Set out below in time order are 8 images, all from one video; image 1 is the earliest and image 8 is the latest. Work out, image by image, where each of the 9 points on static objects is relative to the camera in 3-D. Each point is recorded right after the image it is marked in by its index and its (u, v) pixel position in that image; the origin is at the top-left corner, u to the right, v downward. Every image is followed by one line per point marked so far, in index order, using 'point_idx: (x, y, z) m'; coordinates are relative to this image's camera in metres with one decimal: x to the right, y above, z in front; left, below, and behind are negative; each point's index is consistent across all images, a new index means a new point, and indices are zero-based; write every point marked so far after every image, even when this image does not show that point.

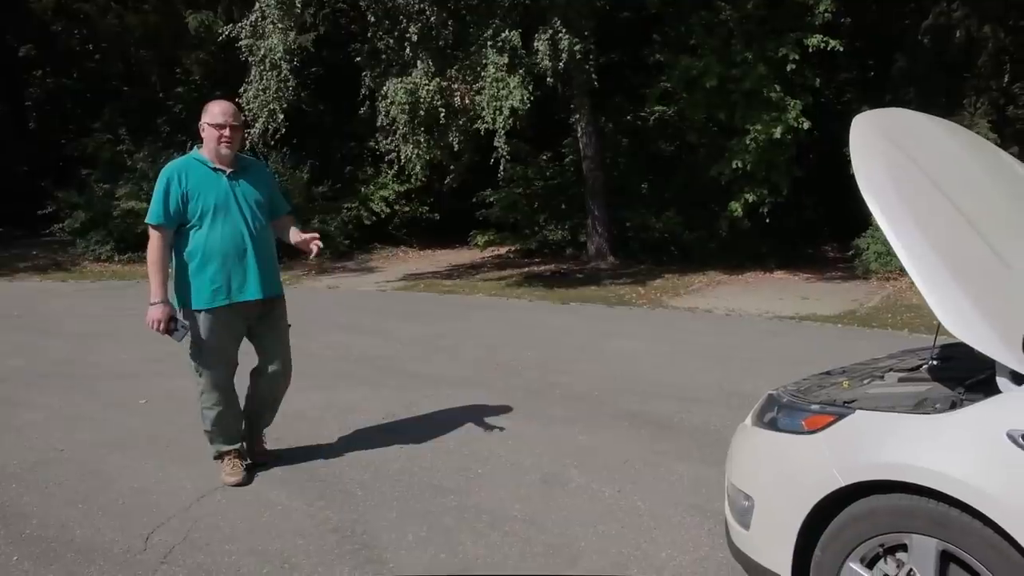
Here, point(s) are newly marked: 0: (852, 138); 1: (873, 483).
0: (+1.2, +0.6, +3.0) m
1: (+1.1, -0.6, +2.7) m
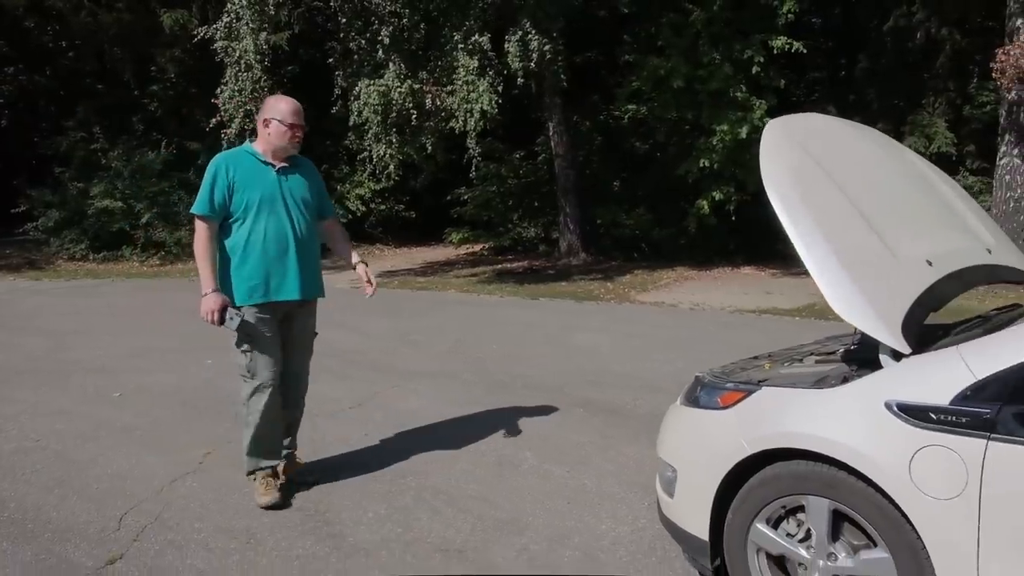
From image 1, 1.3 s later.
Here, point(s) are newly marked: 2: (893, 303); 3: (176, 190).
0: (+1.0, +0.6, +3.3) m
1: (+0.9, -0.6, +3.0) m
2: (+1.3, -0.1, +2.9) m
3: (-7.3, +2.1, +17.8) m
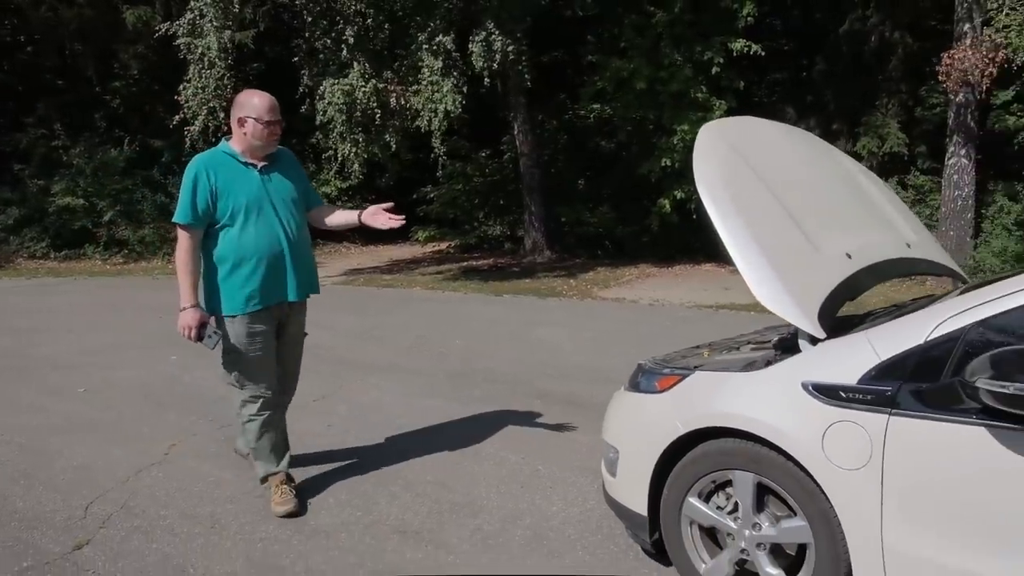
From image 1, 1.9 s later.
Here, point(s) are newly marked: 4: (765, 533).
0: (+0.8, +0.6, +3.5) m
1: (+0.7, -0.5, +3.2) m
2: (+1.1, 0.0, +3.1) m
3: (-8.0, +2.1, +17.7) m
4: (+0.9, -0.9, +3.0) m
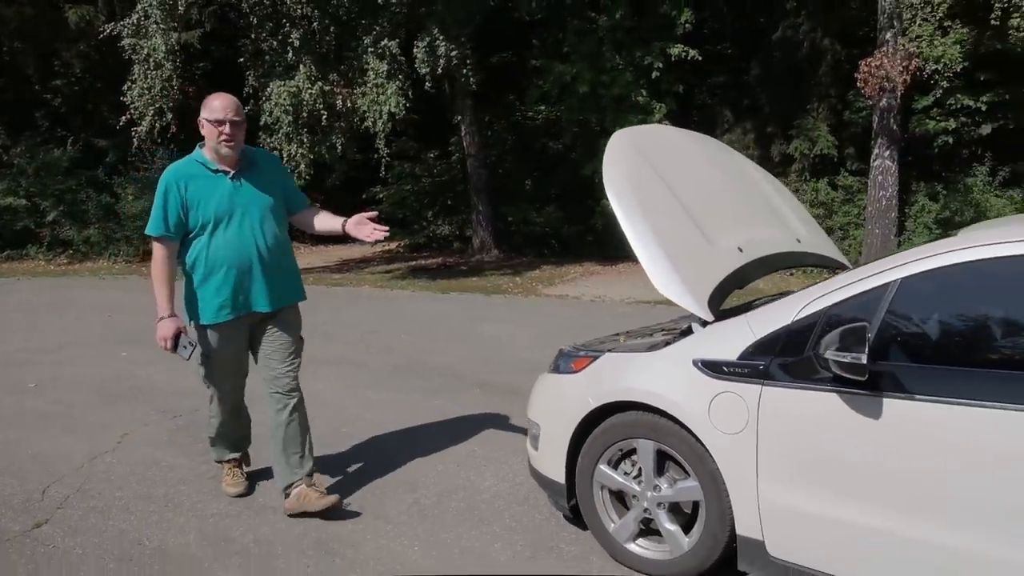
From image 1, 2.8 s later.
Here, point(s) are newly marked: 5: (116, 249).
0: (+0.5, +0.7, +3.9) m
1: (+0.4, -0.5, +3.6) m
2: (+0.8, 0.0, +3.6) m
3: (-9.2, +2.1, +17.6) m
4: (+0.6, -0.9, +3.4) m
5: (-7.9, +0.8, +16.5) m
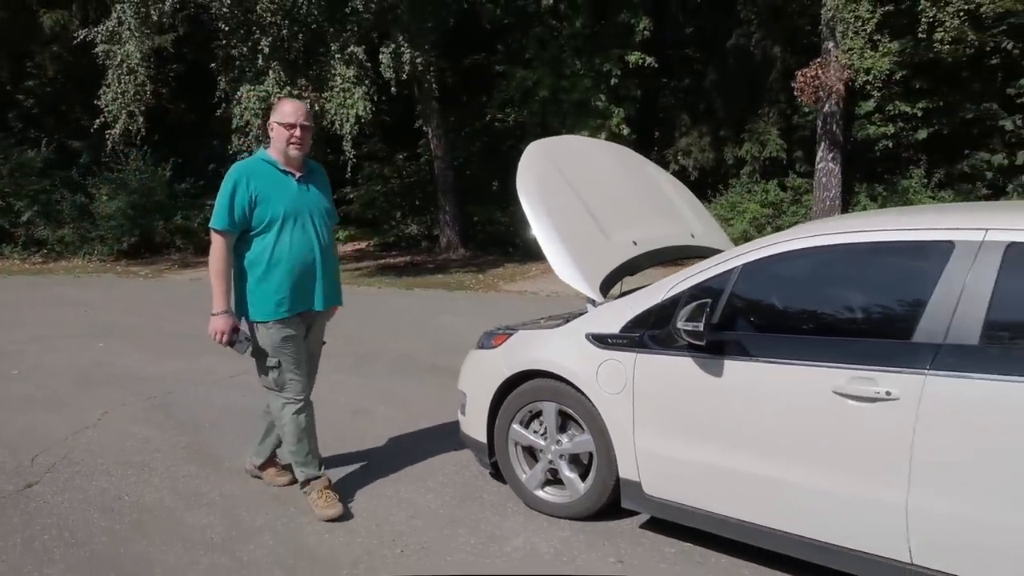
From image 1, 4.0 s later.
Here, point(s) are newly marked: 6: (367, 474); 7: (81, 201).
0: (+0.1, +0.7, +4.6) m
1: (0.0, -0.4, +4.3) m
2: (+0.4, +0.1, +4.2) m
3: (-9.9, +2.2, +18.0) m
4: (+0.3, -0.8, +4.1) m
5: (-8.7, +0.8, +17.0) m
6: (-0.9, -1.1, +4.9) m
7: (-9.2, +1.8, +17.5) m
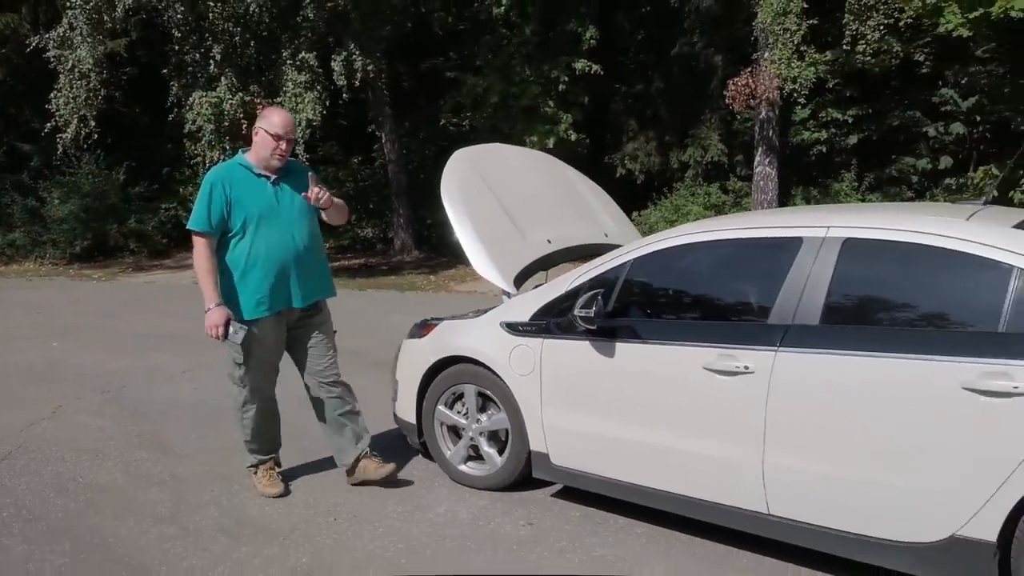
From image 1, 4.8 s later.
0: (-0.4, +0.8, +5.1) m
1: (-0.4, -0.4, +4.7) m
2: (0.0, +0.1, +4.7) m
3: (-11.0, +2.1, +18.0) m
4: (-0.2, -0.8, +4.6) m
5: (-9.7, +0.7, +17.0) m
6: (-1.3, -1.1, +5.3) m
7: (-10.2, +1.8, +17.6) m
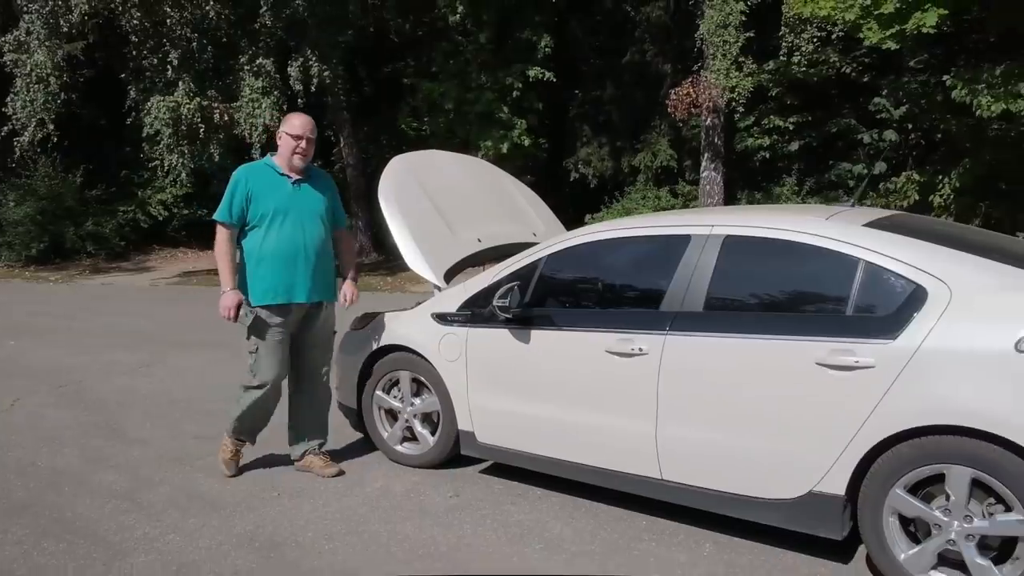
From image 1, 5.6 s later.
0: (-0.8, +0.8, +5.5) m
1: (-0.8, -0.4, +5.1) m
2: (-0.4, +0.2, +5.1) m
3: (-12.0, +2.0, +18.0) m
4: (-0.6, -0.7, +5.0) m
5: (-10.6, +0.7, +17.1) m
6: (-1.8, -1.1, +5.7) m
7: (-11.2, +1.7, +17.6) m
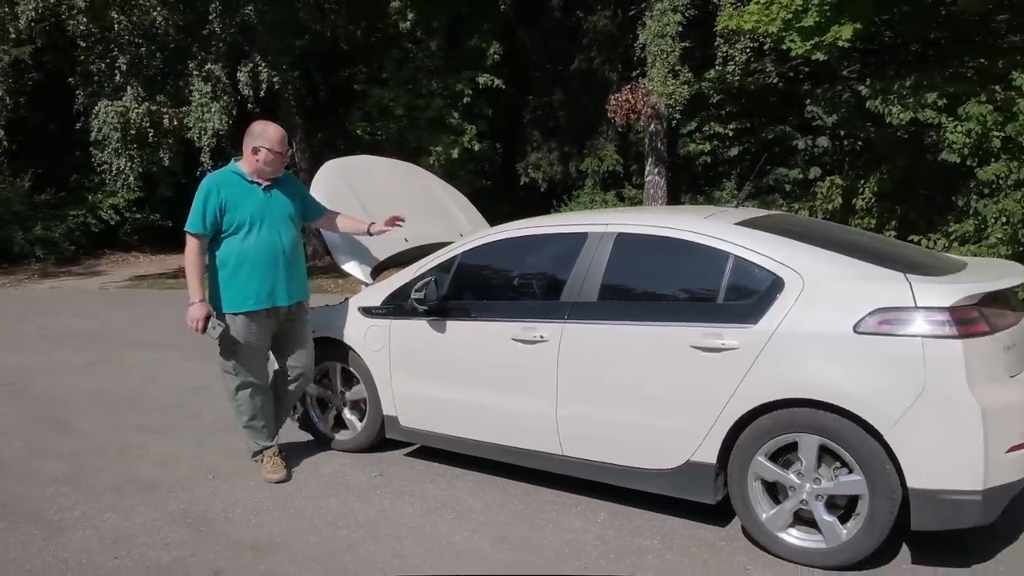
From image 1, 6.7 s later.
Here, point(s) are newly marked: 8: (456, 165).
0: (-1.4, +0.8, +5.8) m
1: (-1.3, -0.3, +5.5) m
2: (-0.9, +0.2, +5.5) m
3: (-13.1, +1.9, +17.8) m
4: (-1.1, -0.7, +5.4) m
5: (-11.7, +0.6, +17.0) m
6: (-2.3, -1.0, +6.0) m
7: (-12.2, +1.6, +17.5) m
8: (-1.2, +2.7, +18.4) m
